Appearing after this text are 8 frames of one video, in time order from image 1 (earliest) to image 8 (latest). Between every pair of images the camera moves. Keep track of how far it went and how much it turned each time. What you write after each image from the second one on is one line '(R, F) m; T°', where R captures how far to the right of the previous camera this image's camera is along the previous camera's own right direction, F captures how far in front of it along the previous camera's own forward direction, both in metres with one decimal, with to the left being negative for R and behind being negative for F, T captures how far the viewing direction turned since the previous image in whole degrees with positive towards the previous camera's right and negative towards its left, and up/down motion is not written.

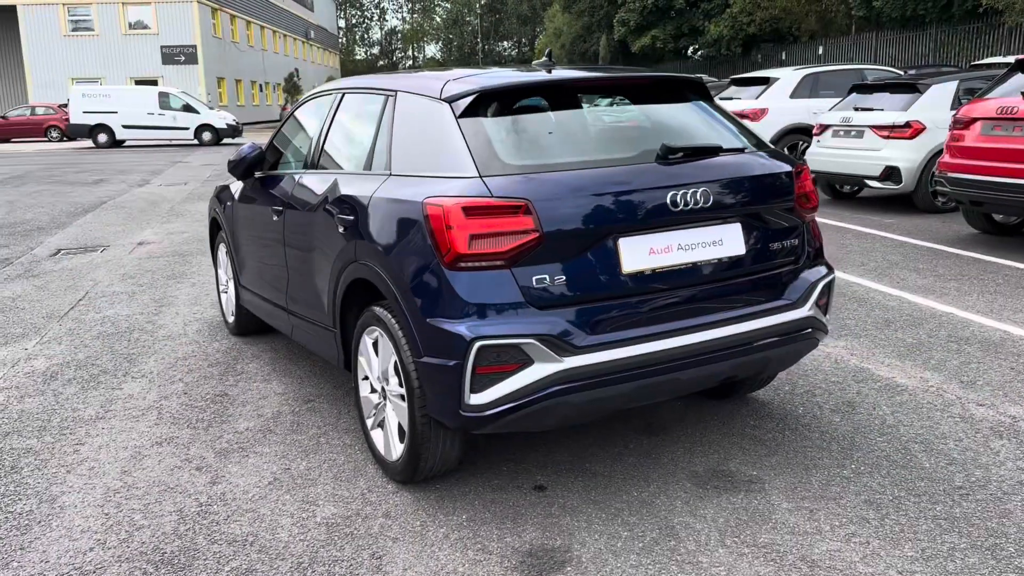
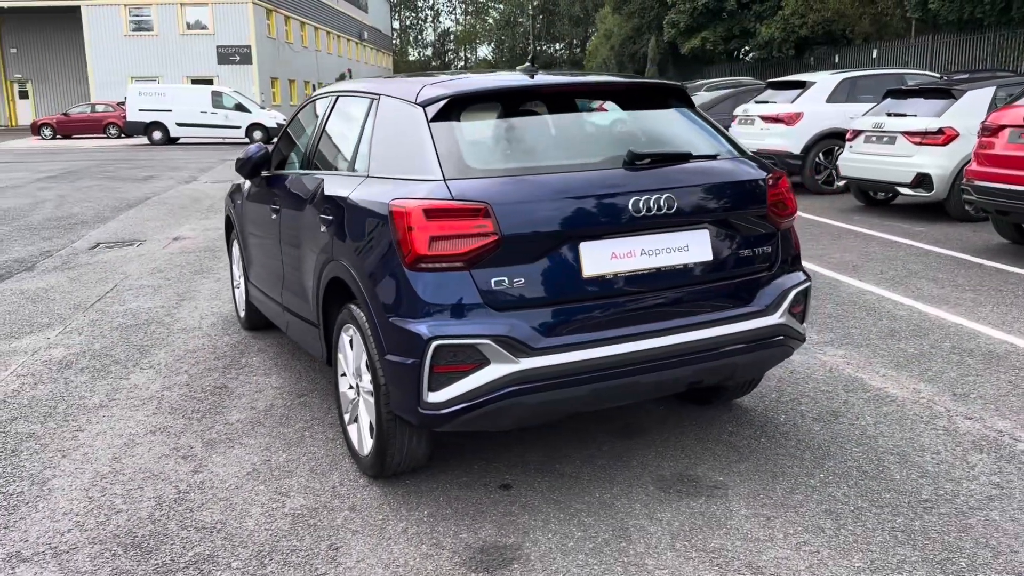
(+0.3, 0.0) m; -3°
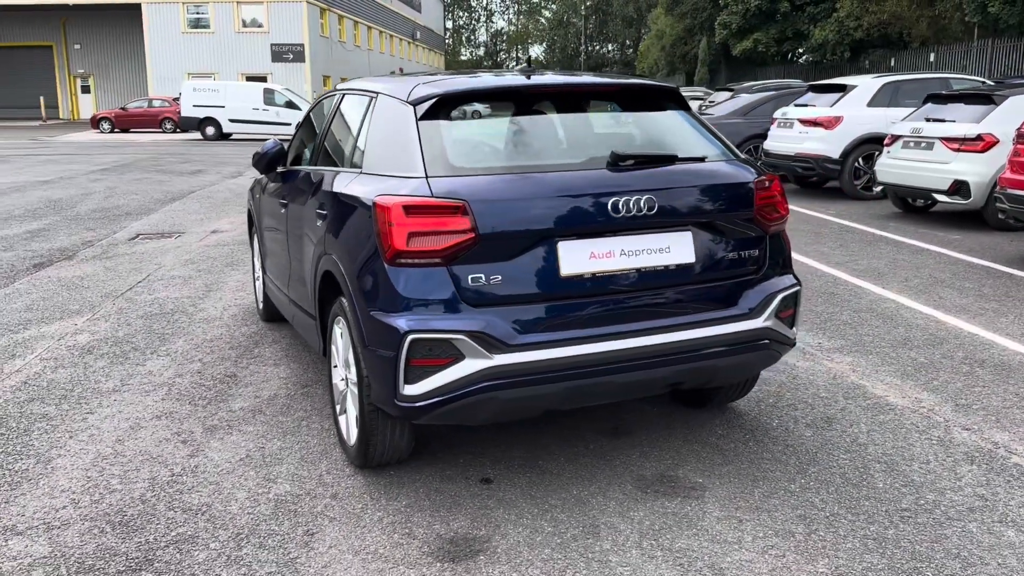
(+0.2, 0.0) m; -3°
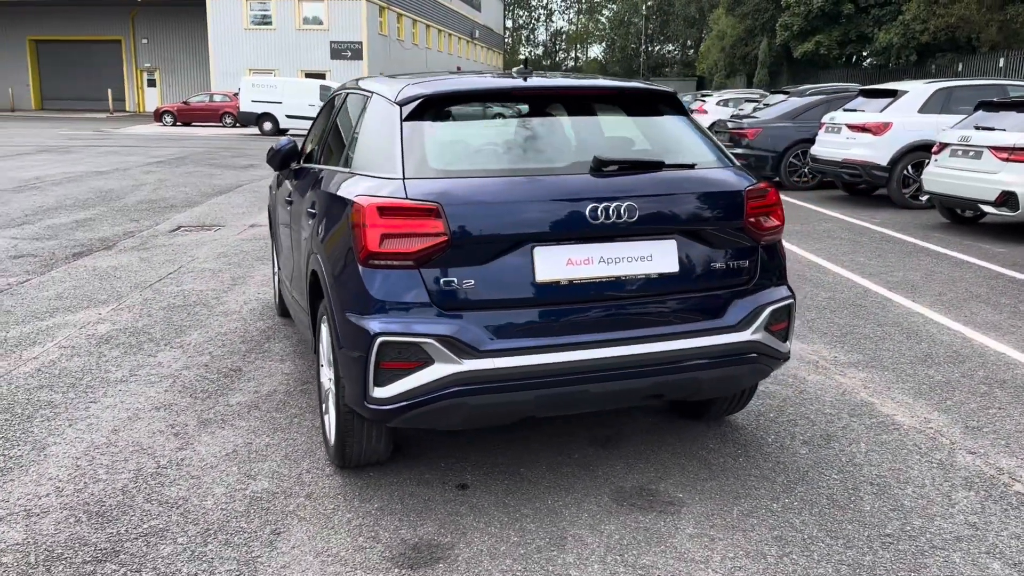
(+0.3, +0.1) m; -4°
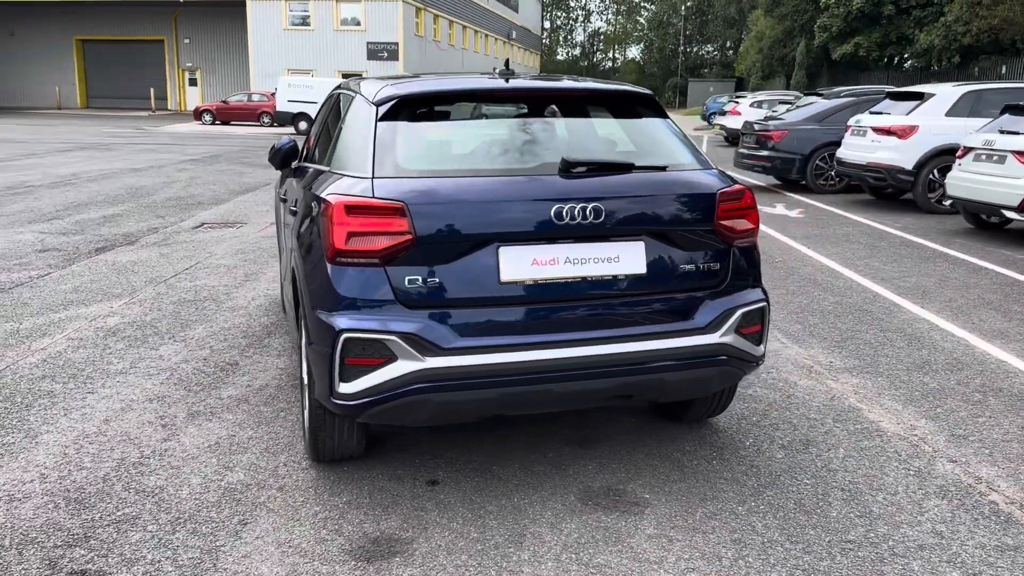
(+0.2, 0.0) m; -2°
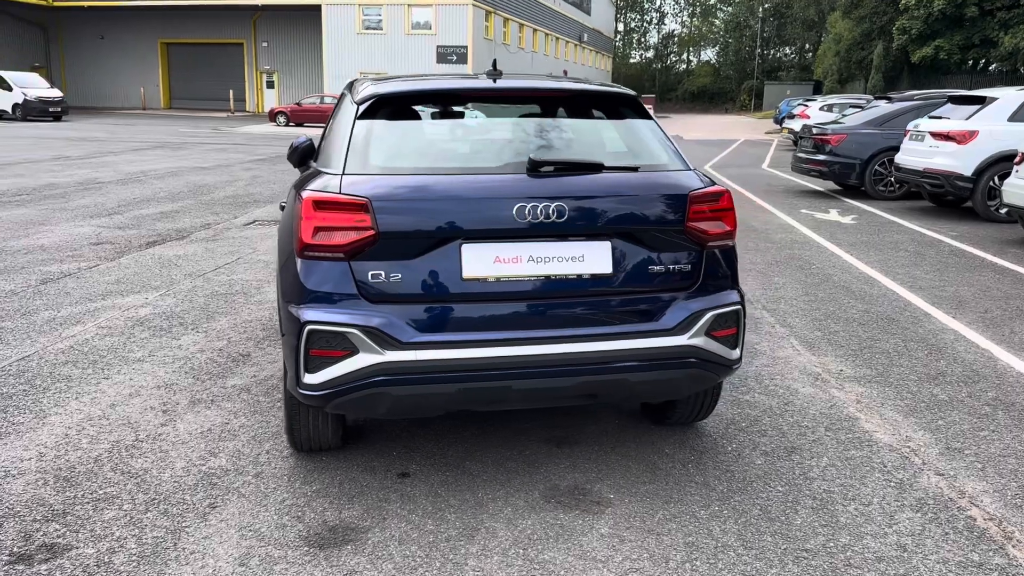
(+0.4, 0.0) m; -5°
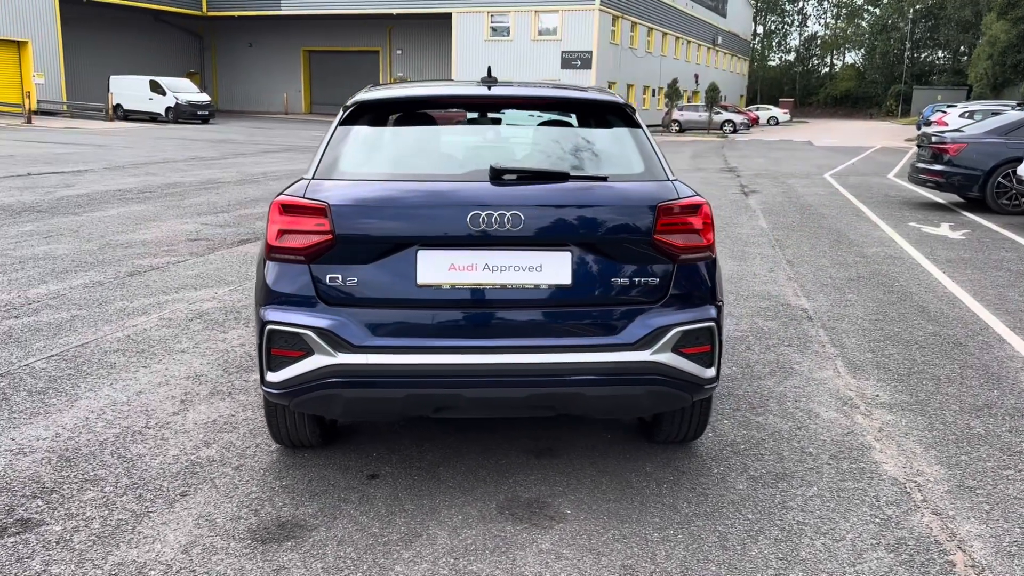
(+0.6, +0.1) m; -9°
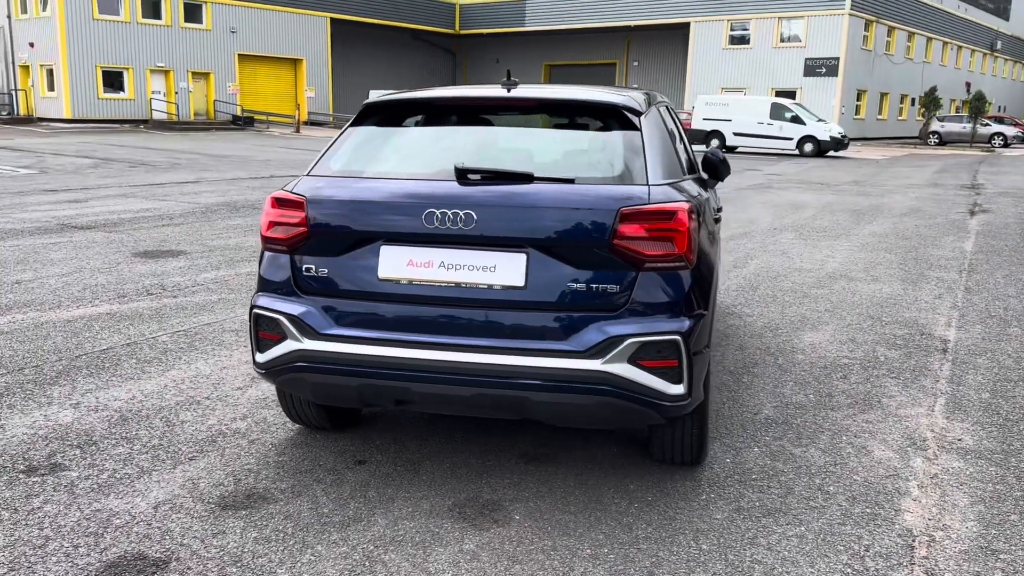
(+1.0, +0.1) m; -16°
